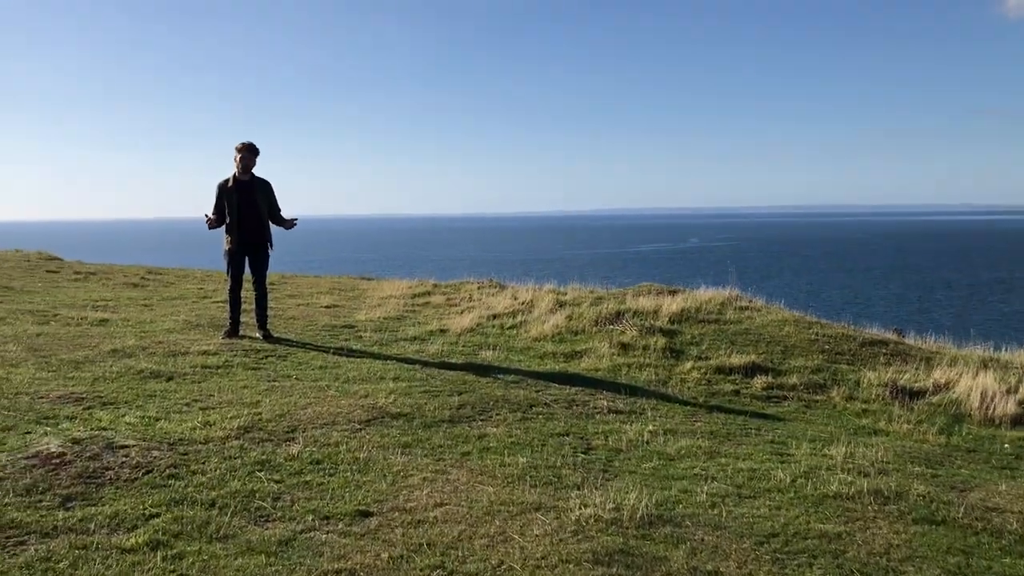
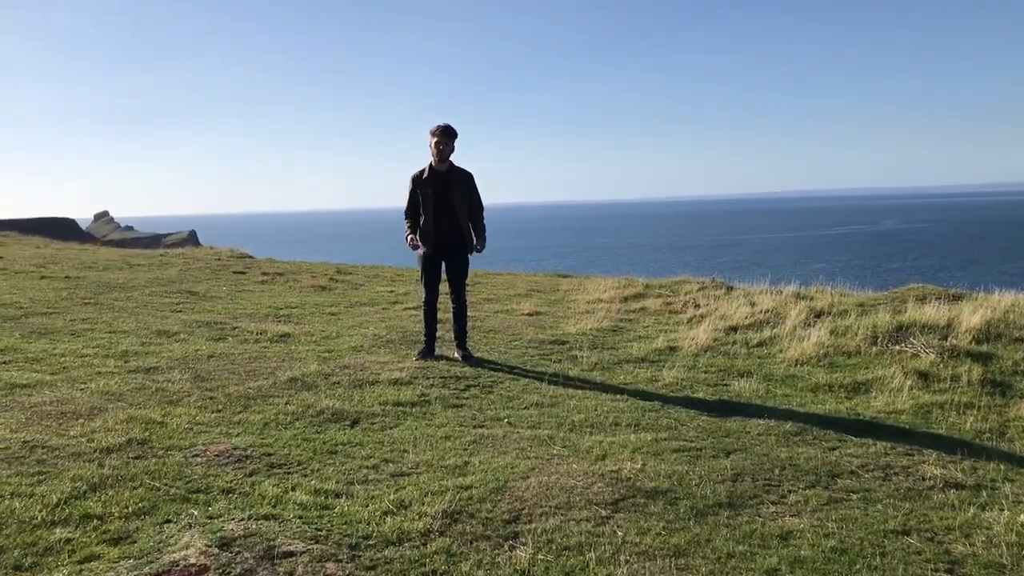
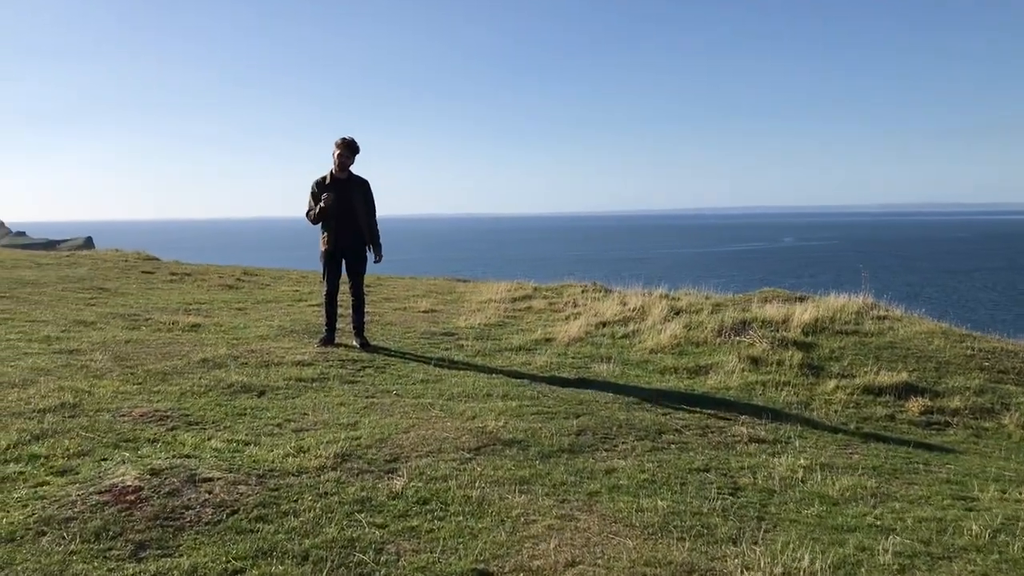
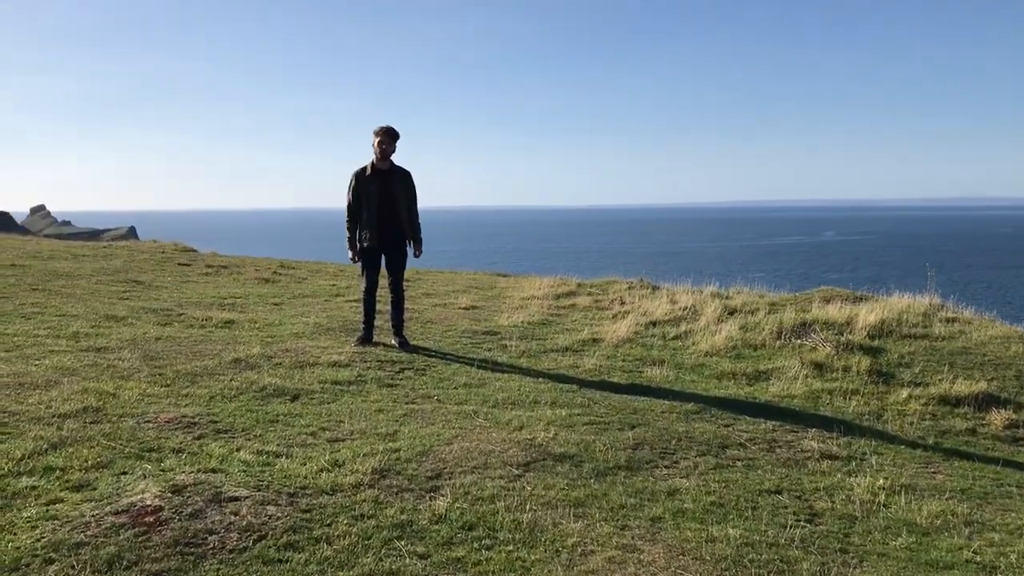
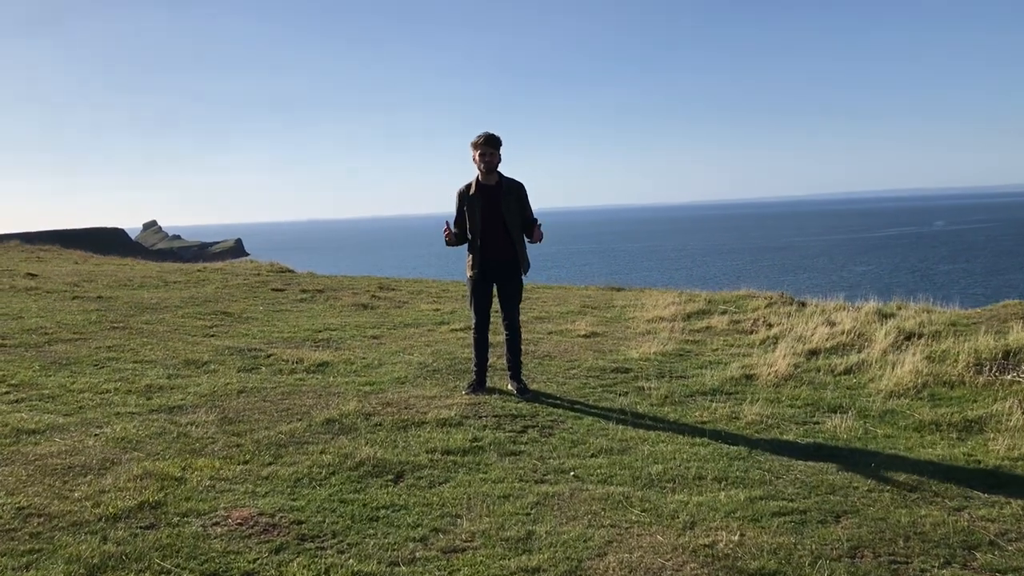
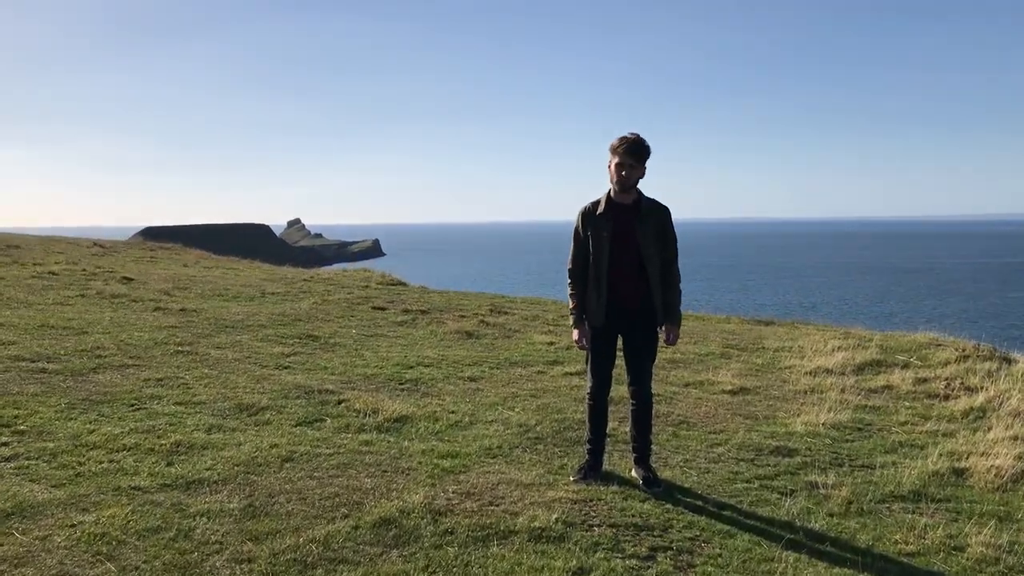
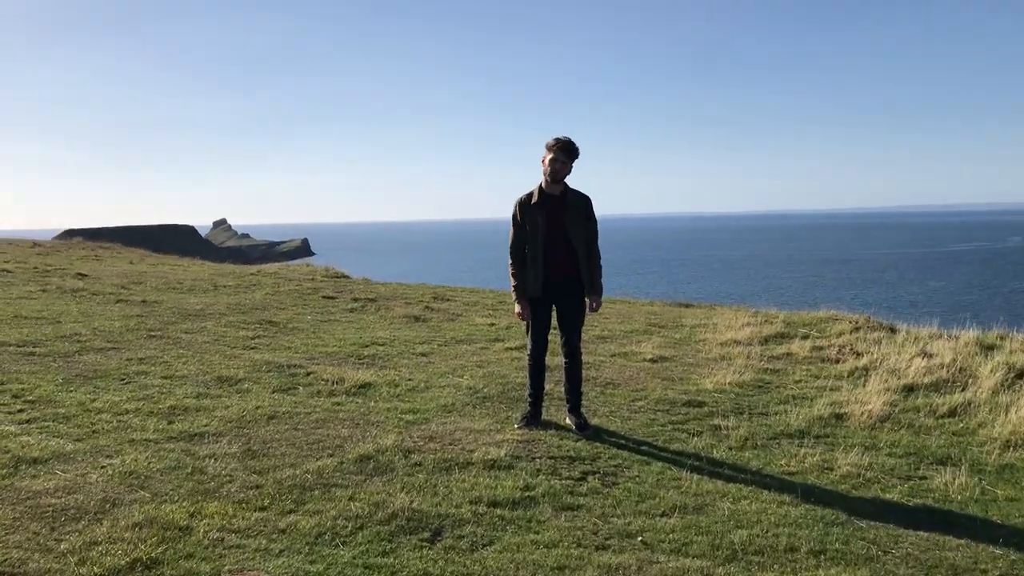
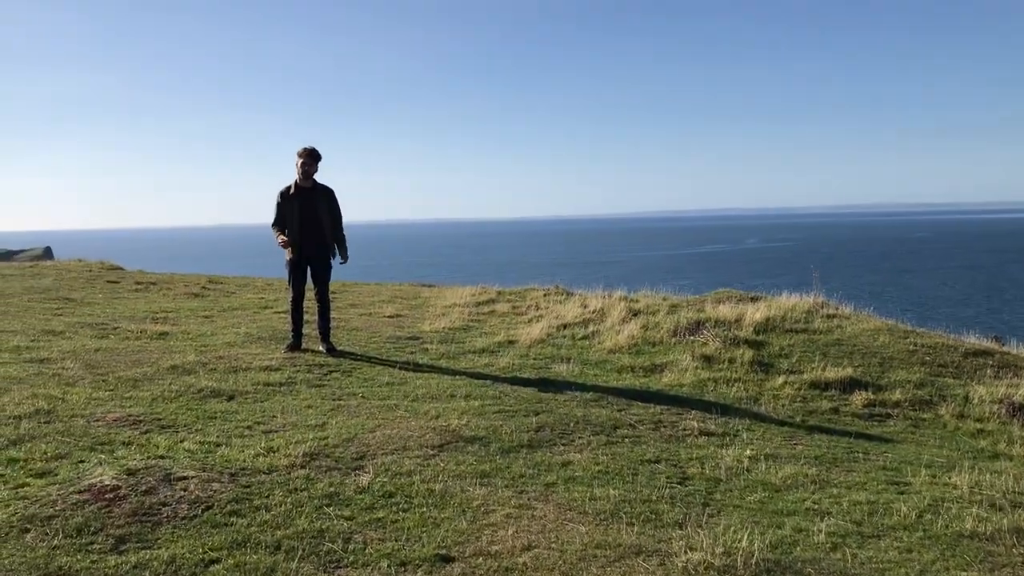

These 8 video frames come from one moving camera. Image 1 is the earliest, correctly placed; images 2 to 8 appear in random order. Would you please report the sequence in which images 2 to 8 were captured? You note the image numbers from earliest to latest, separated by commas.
8, 3, 4, 2, 5, 7, 6
